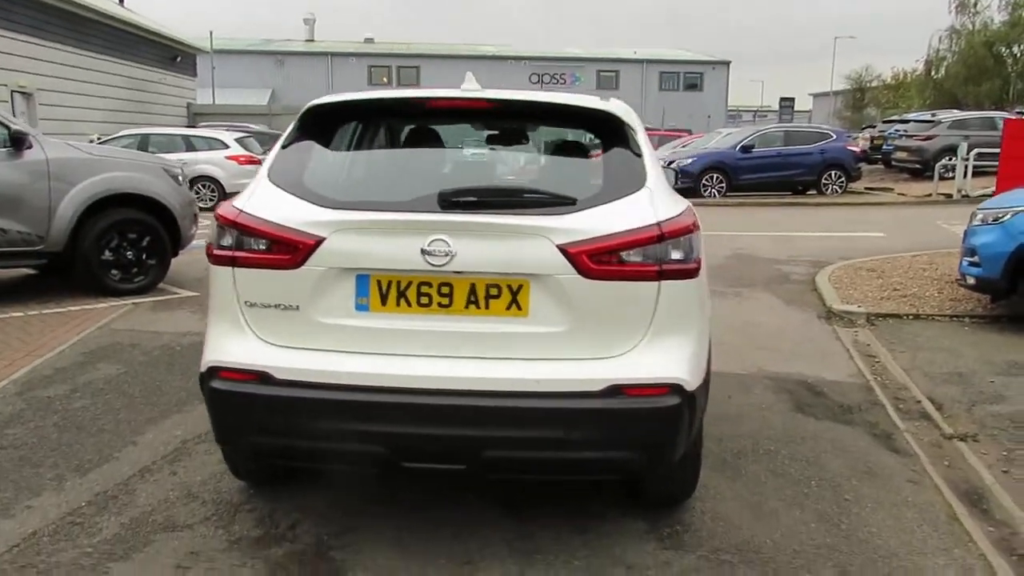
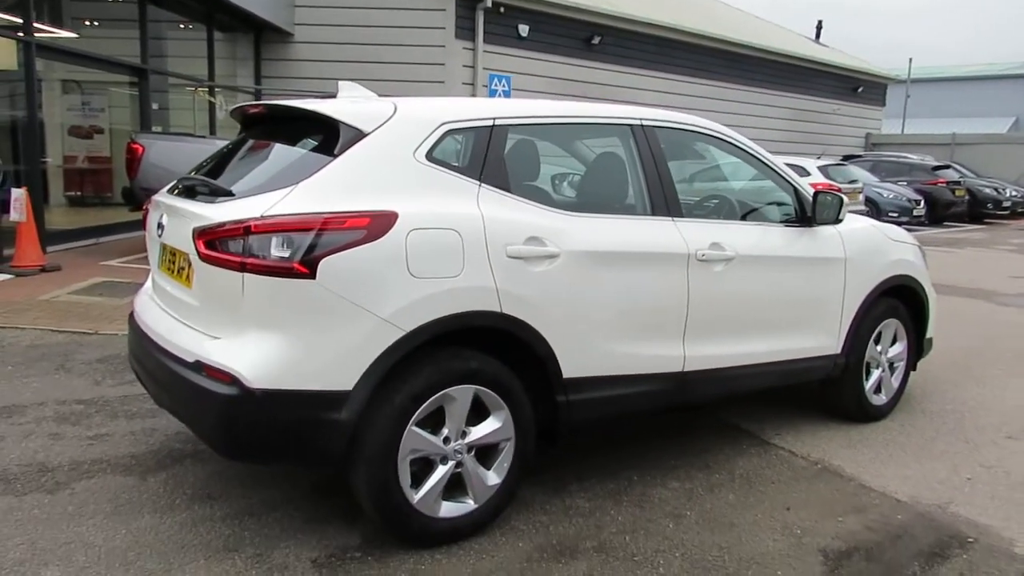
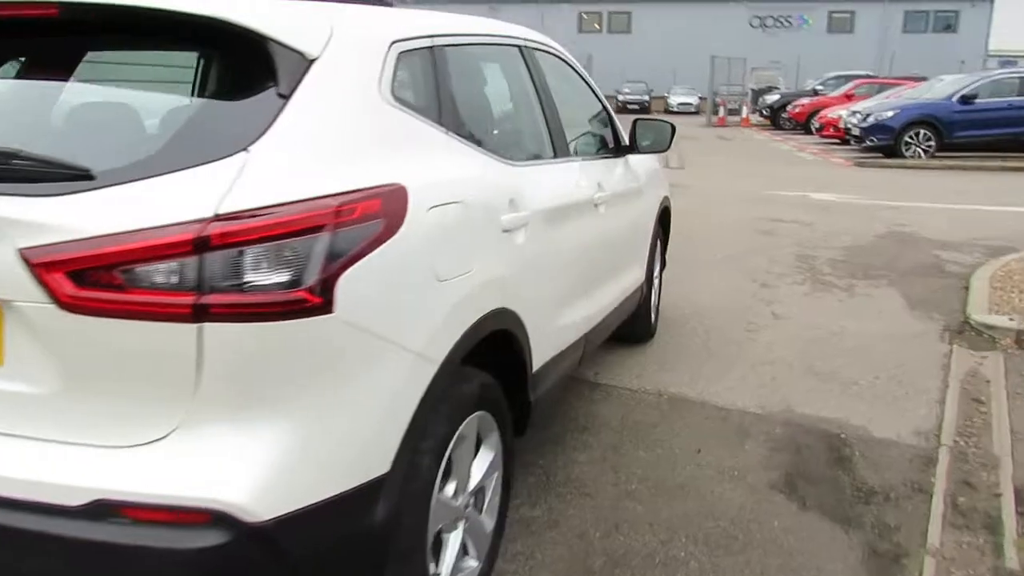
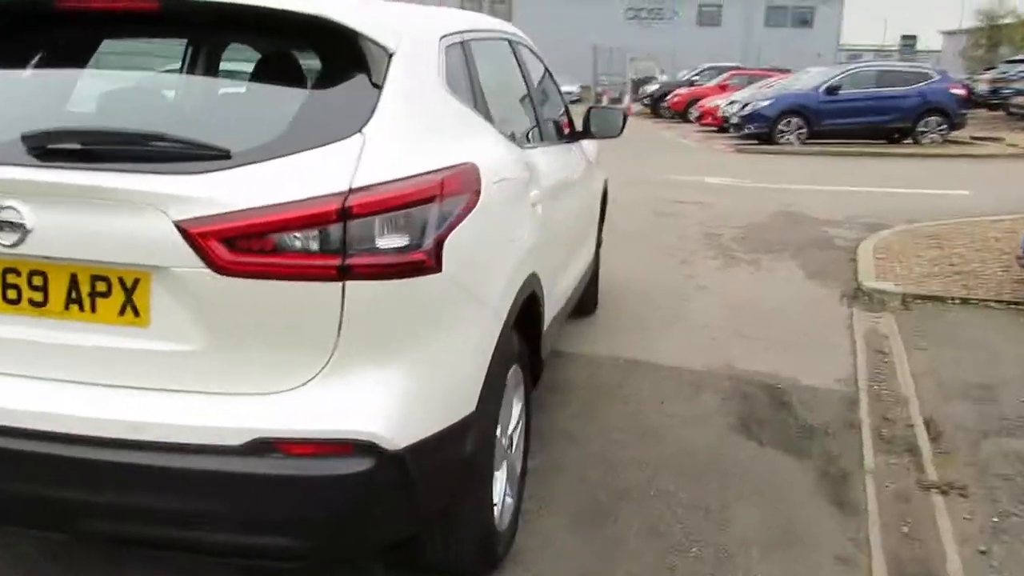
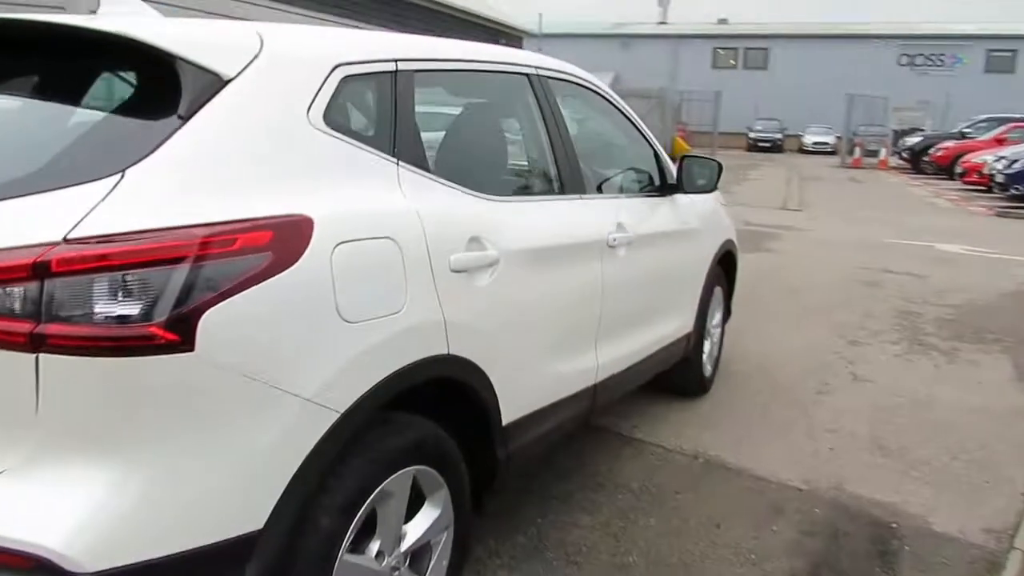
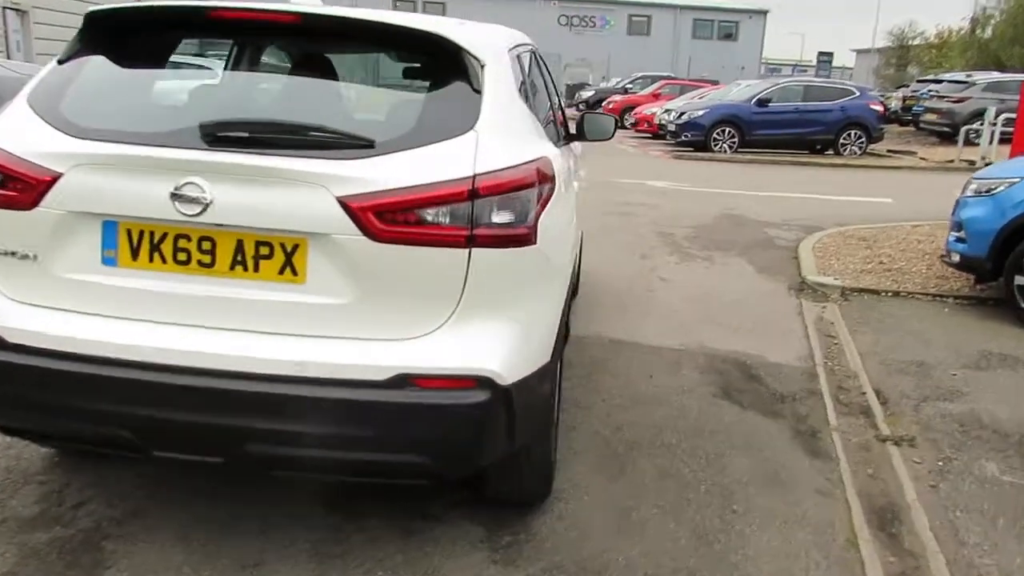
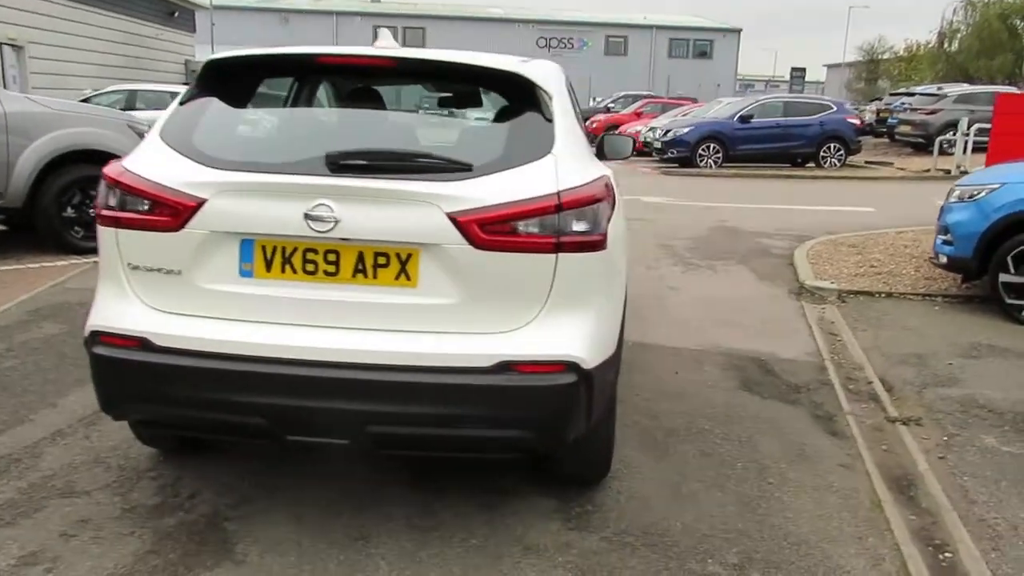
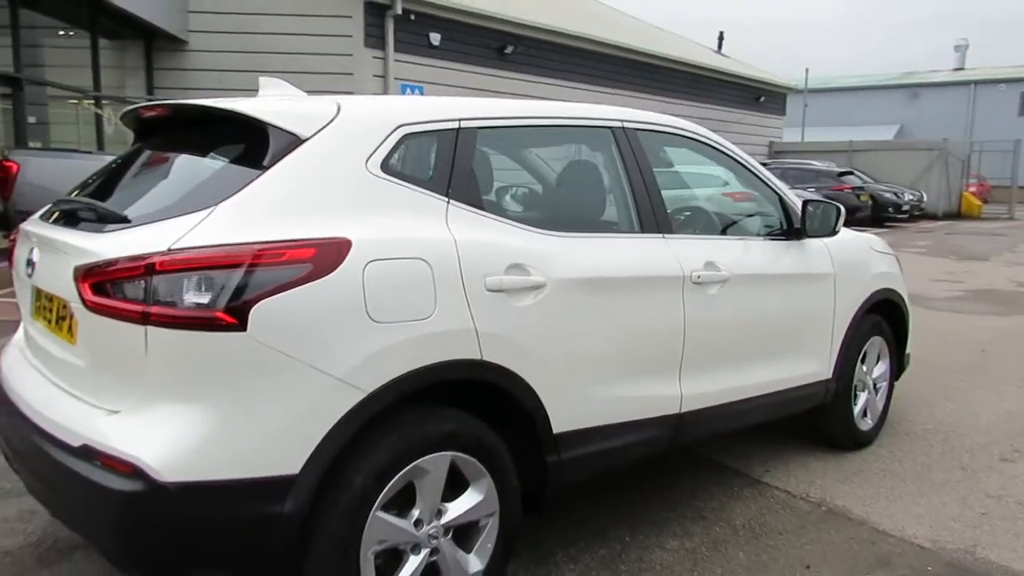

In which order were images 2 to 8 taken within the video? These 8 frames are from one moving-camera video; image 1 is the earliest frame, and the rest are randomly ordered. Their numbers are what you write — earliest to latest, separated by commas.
7, 6, 4, 3, 5, 8, 2
